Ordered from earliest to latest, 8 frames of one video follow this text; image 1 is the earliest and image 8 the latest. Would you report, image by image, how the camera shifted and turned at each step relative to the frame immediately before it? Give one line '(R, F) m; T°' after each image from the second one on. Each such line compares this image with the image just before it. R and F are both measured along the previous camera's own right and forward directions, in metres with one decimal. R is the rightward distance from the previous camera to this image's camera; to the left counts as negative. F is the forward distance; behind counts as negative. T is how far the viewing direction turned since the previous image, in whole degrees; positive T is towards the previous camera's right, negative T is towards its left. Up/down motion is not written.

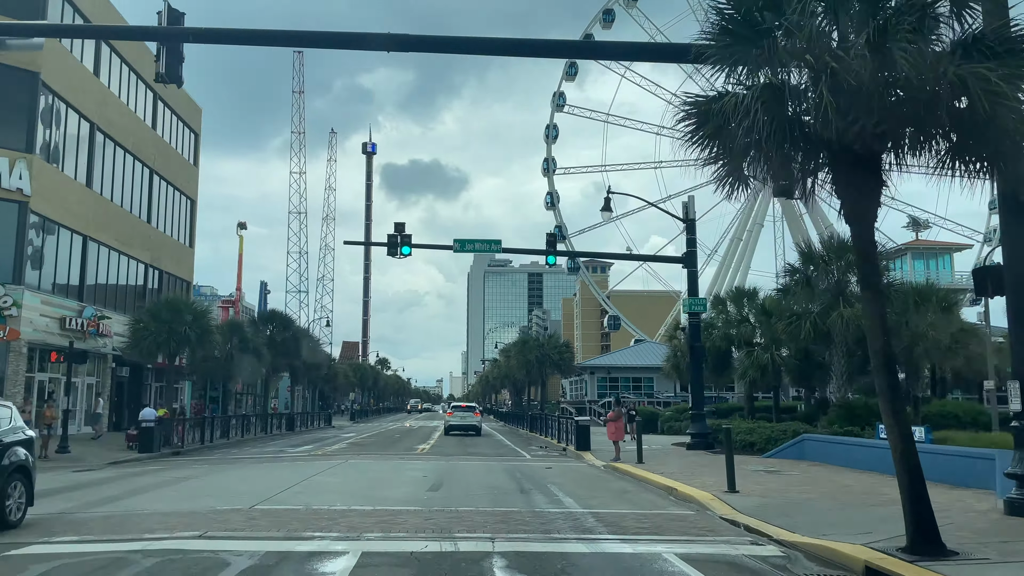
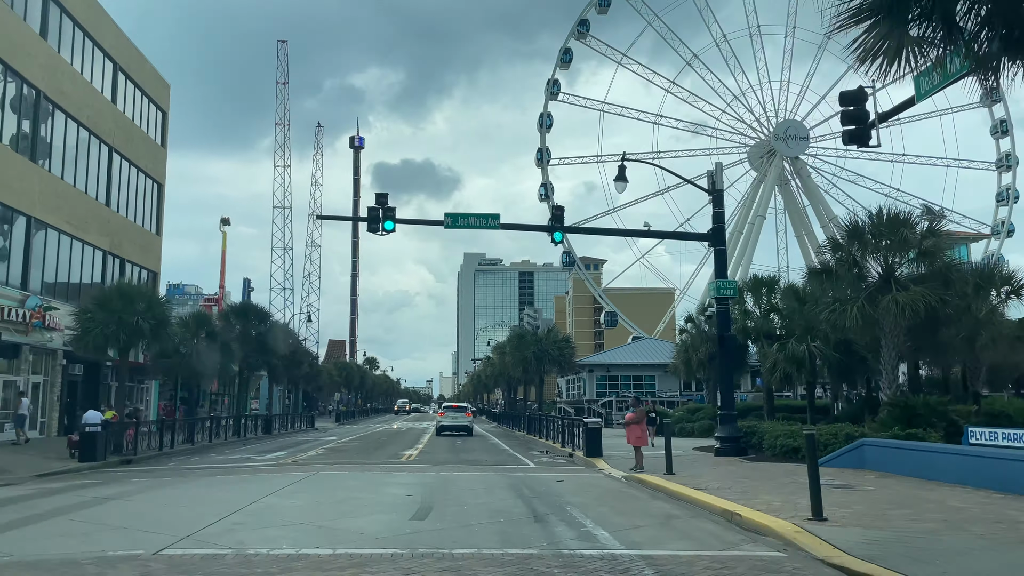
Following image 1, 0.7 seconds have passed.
(-0.3, +3.5) m; +1°
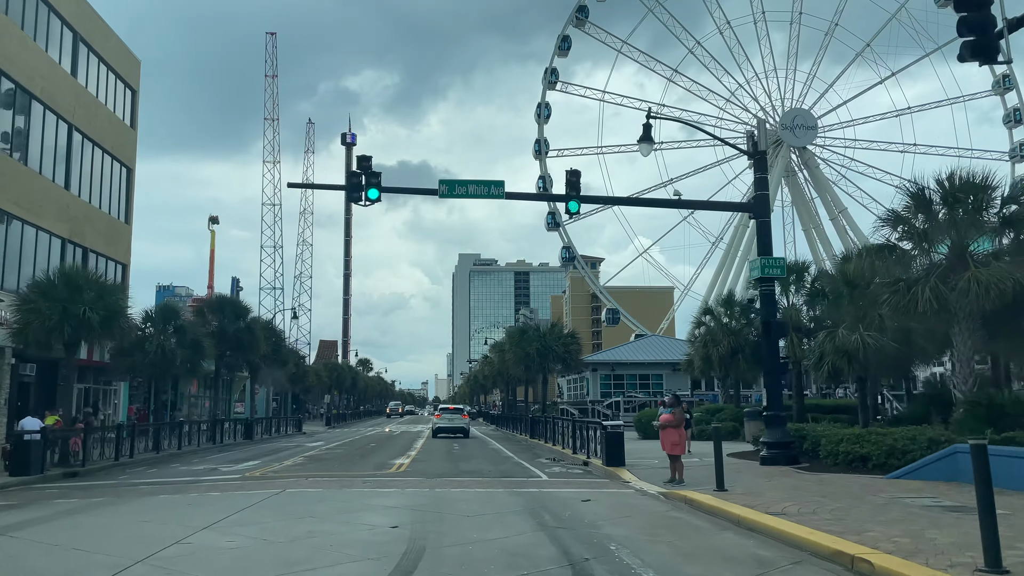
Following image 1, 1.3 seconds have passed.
(-0.3, +3.4) m; 0°
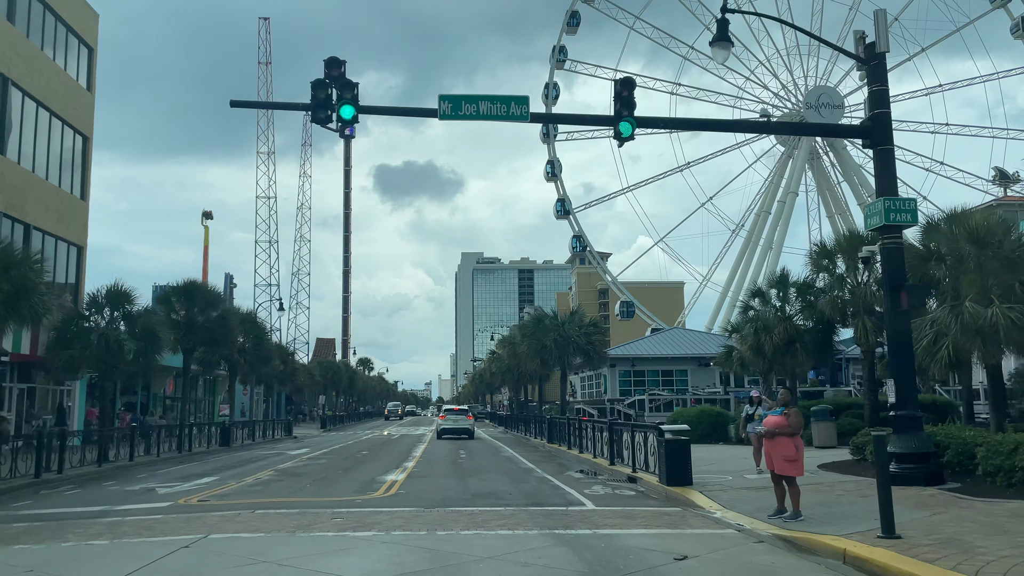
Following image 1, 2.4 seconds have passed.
(-0.4, +5.1) m; 0°
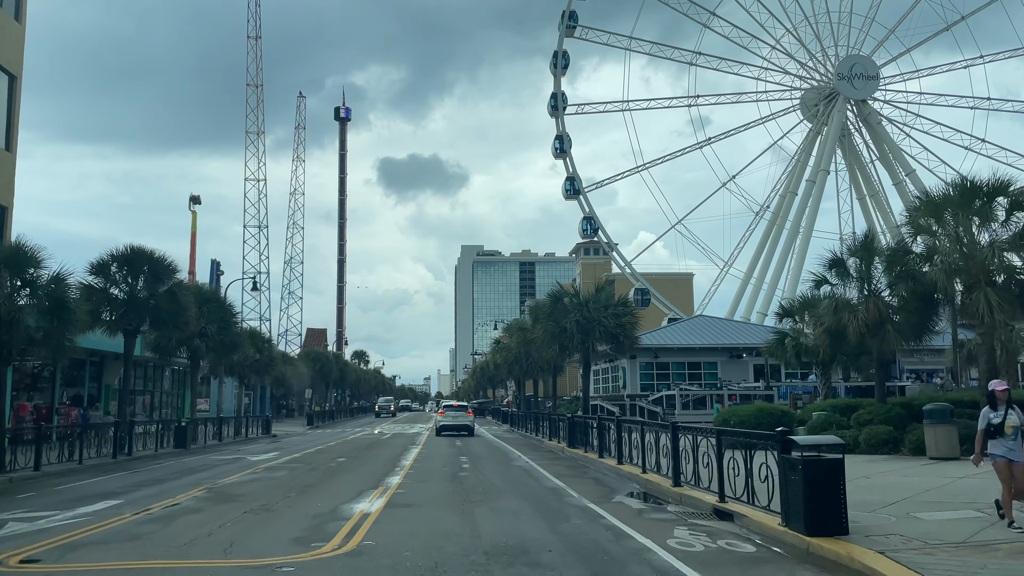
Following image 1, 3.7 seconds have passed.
(-0.4, +5.8) m; 0°
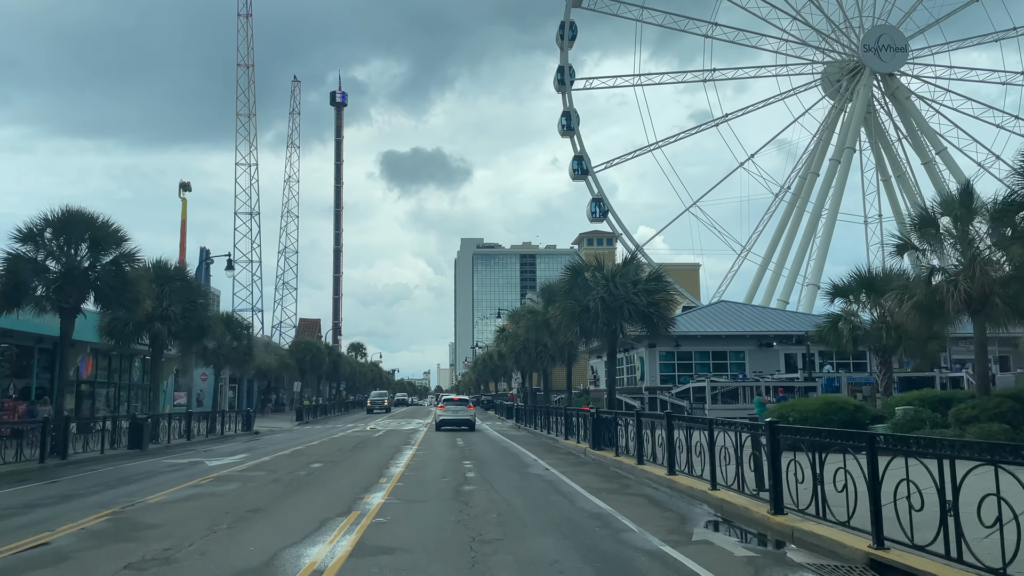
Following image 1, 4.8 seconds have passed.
(-0.4, +4.4) m; 0°
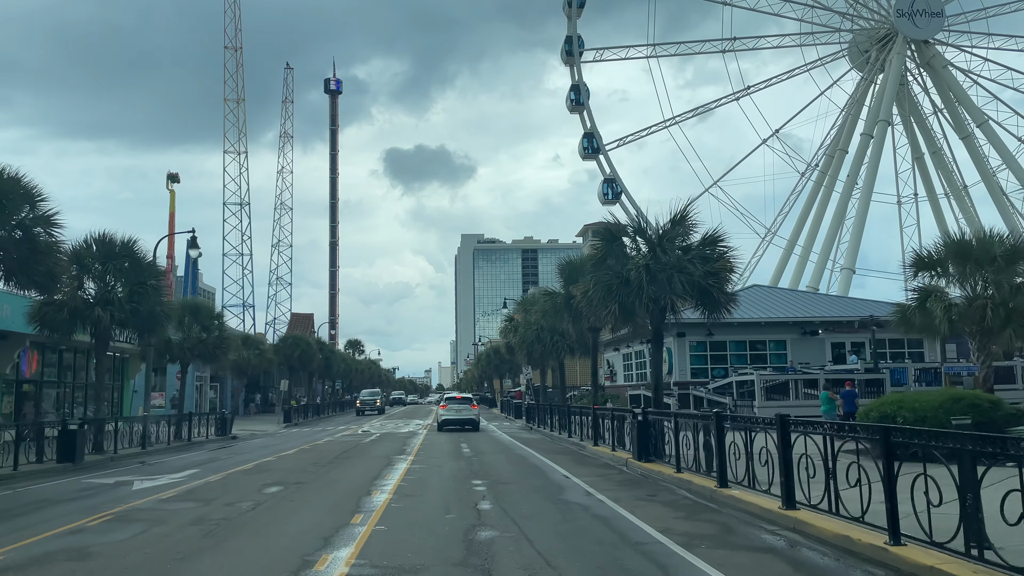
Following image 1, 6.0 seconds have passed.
(-0.4, +4.9) m; 0°
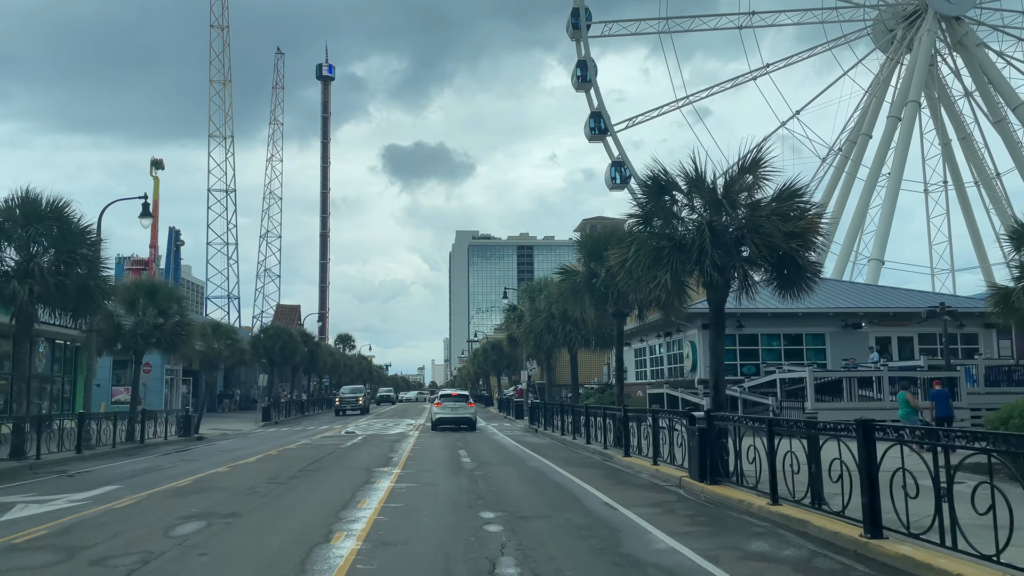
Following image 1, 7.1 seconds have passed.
(-0.4, +4.3) m; 0°
